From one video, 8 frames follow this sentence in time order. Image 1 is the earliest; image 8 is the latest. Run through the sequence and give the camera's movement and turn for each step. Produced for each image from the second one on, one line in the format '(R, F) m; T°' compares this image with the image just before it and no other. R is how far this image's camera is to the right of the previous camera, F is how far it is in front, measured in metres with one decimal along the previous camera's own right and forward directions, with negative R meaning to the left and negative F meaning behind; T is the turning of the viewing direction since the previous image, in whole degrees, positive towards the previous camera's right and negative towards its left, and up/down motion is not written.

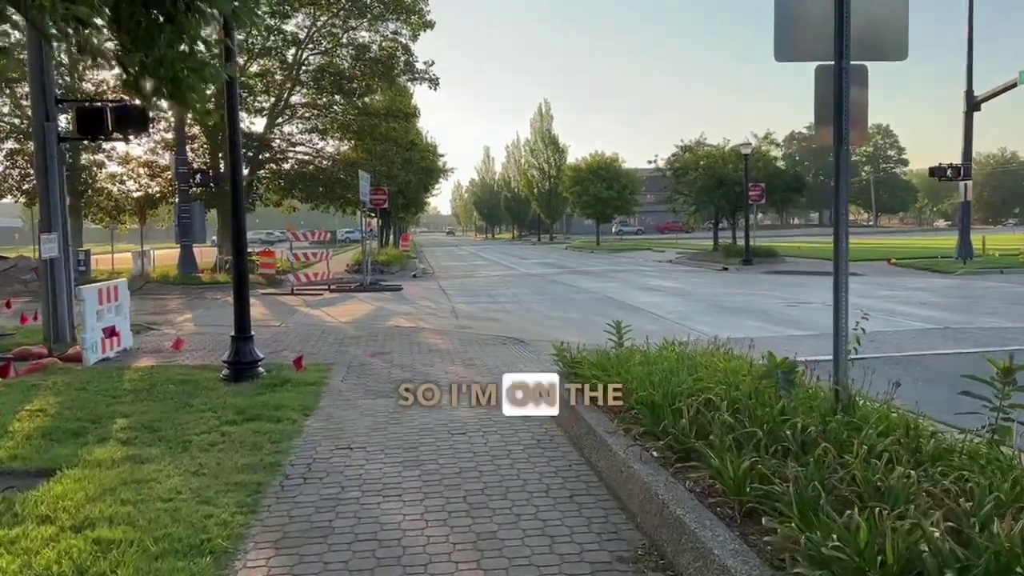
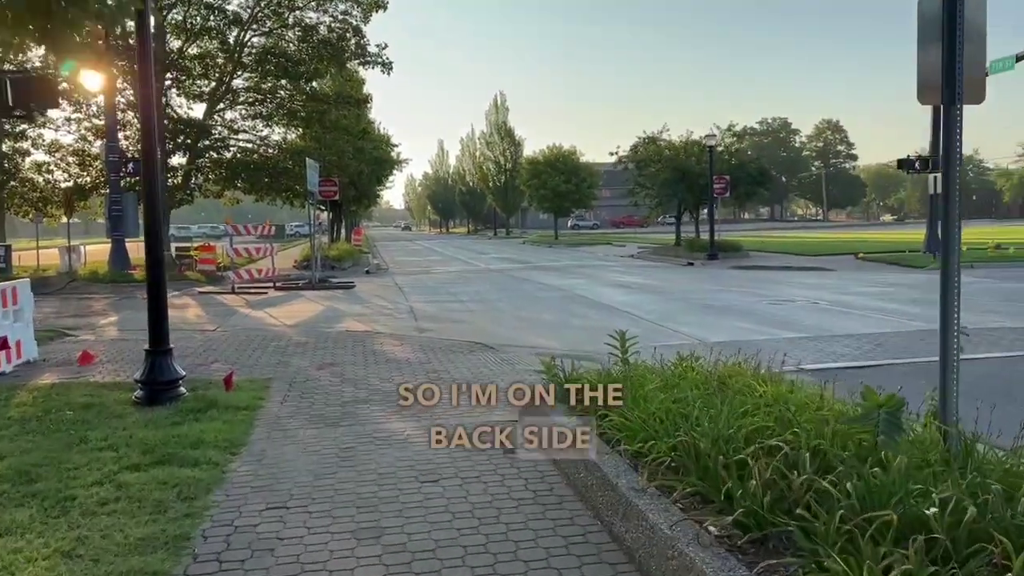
(-0.2, +1.4) m; +3°
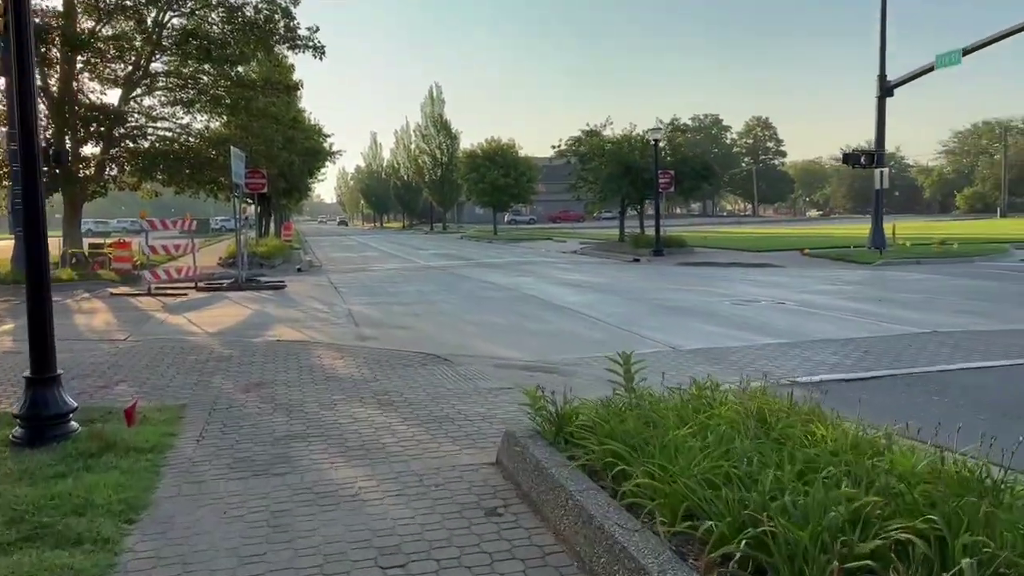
(-0.3, +1.2) m; +5°
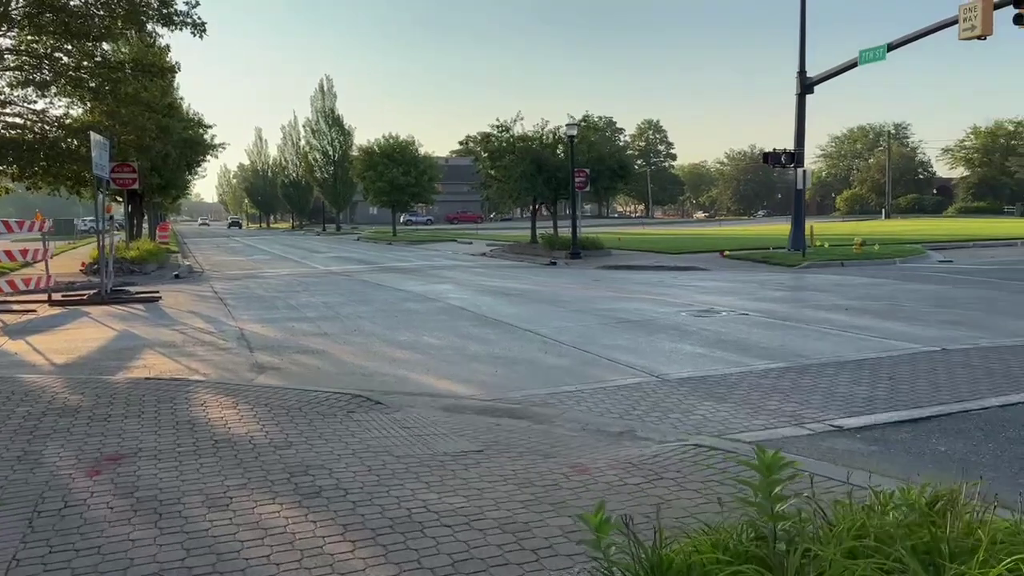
(-0.5, +2.2) m; +7°
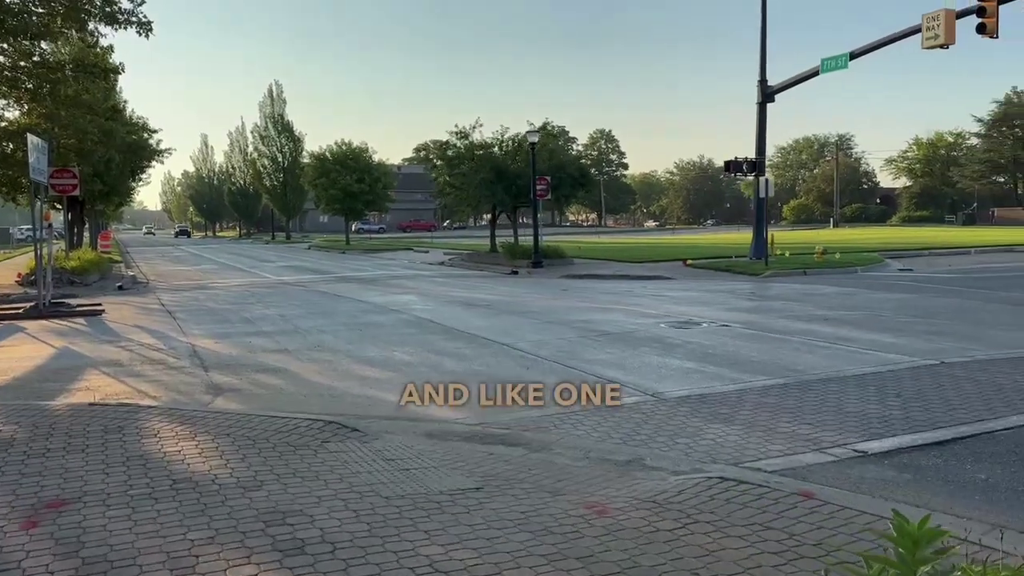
(-0.3, +0.6) m; +3°
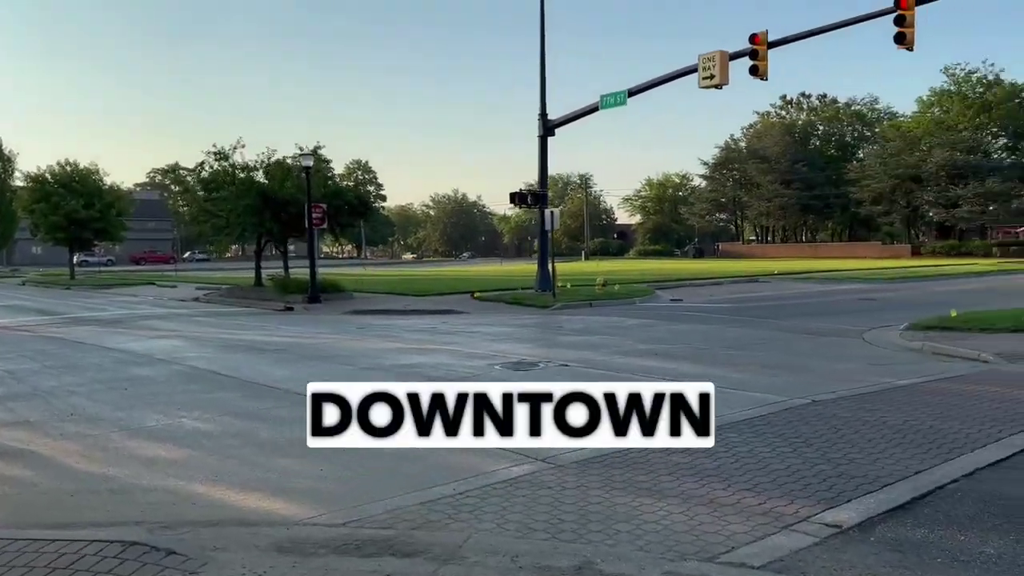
(-0.8, +1.7) m; +17°
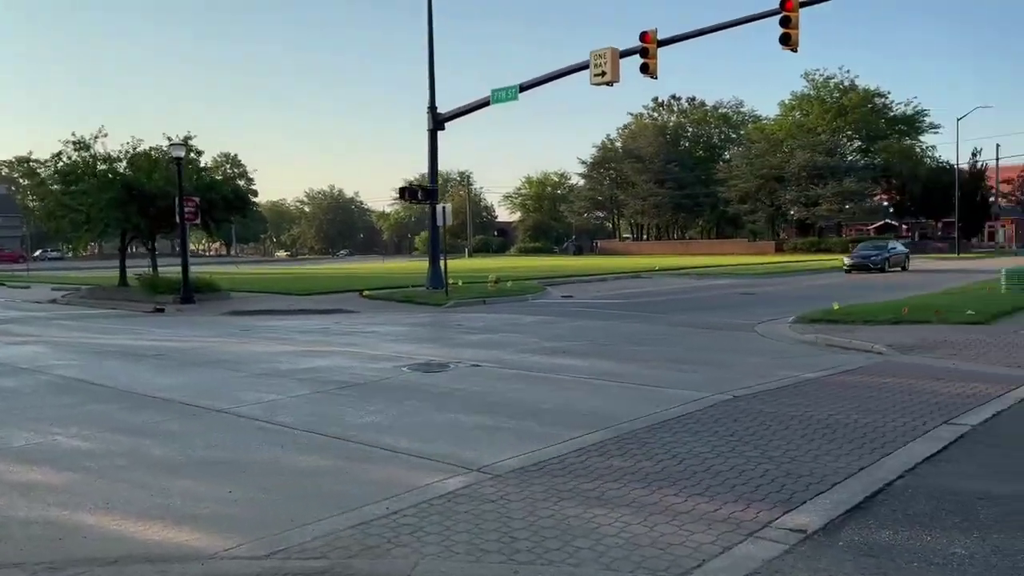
(-0.4, +0.5) m; +8°
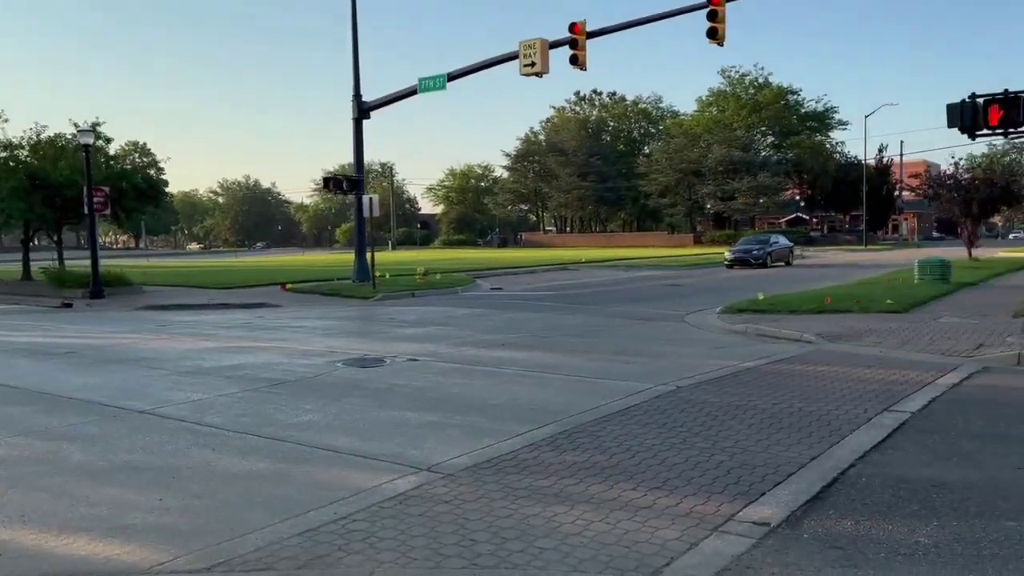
(-0.2, +0.2) m; +5°
